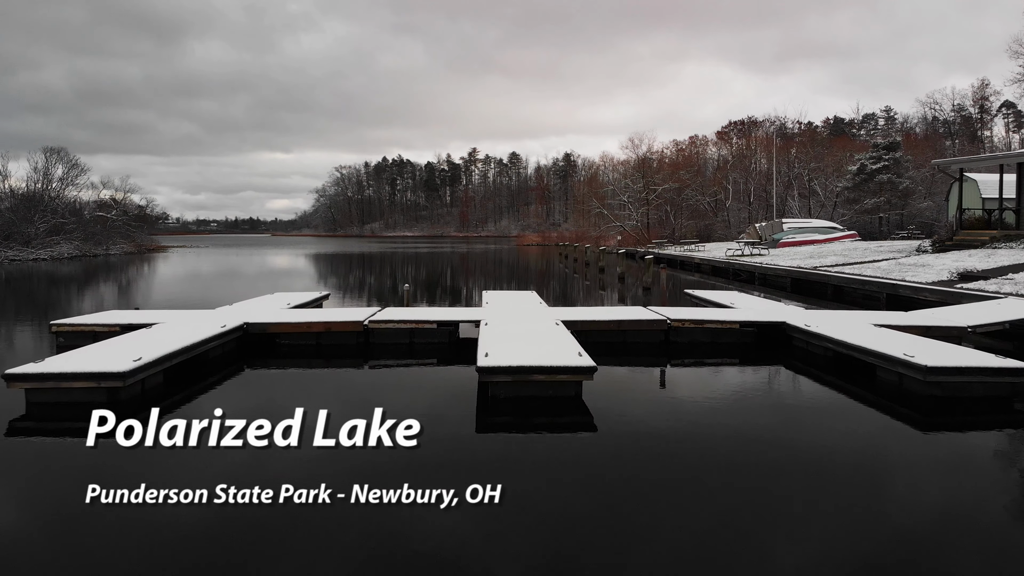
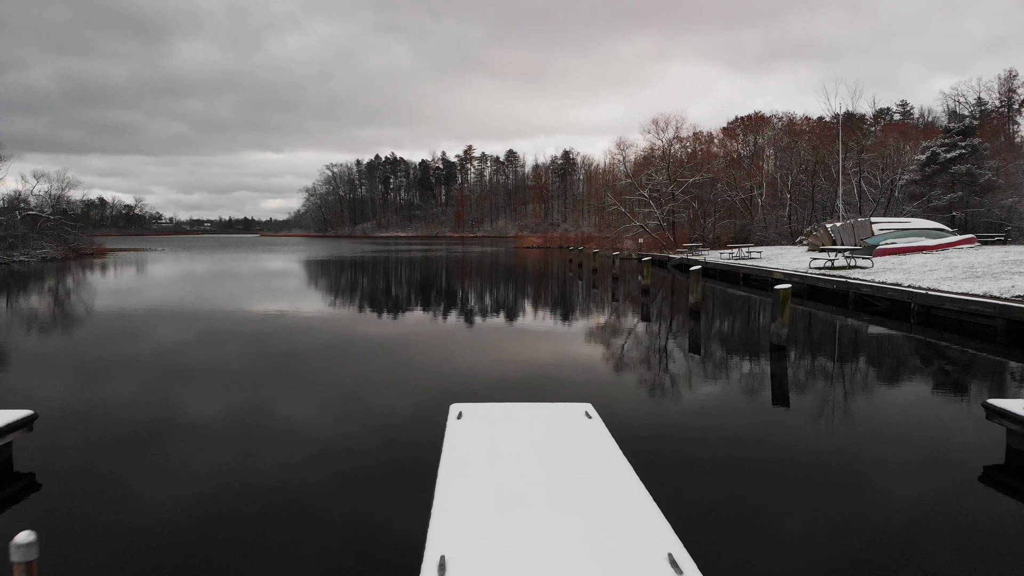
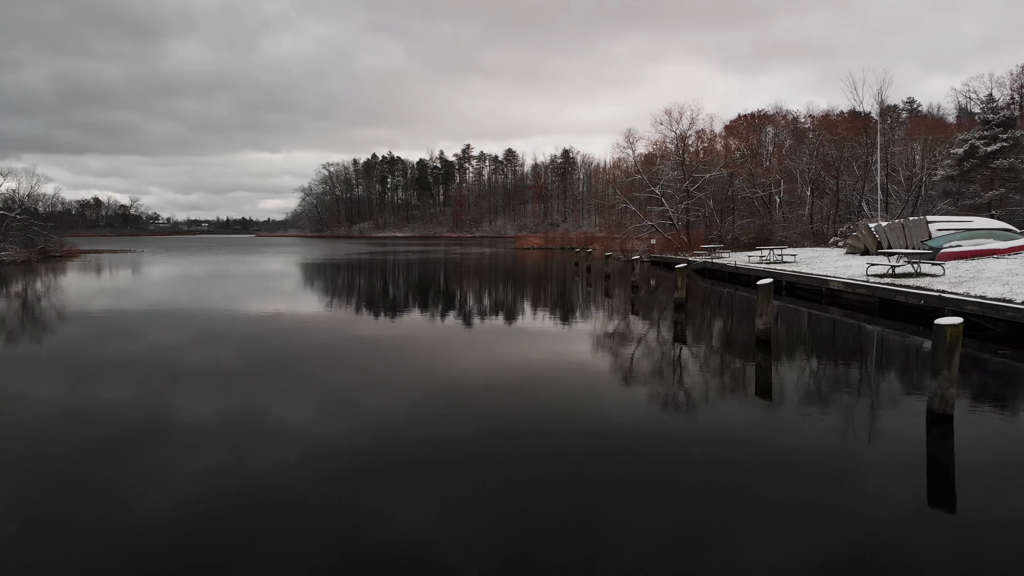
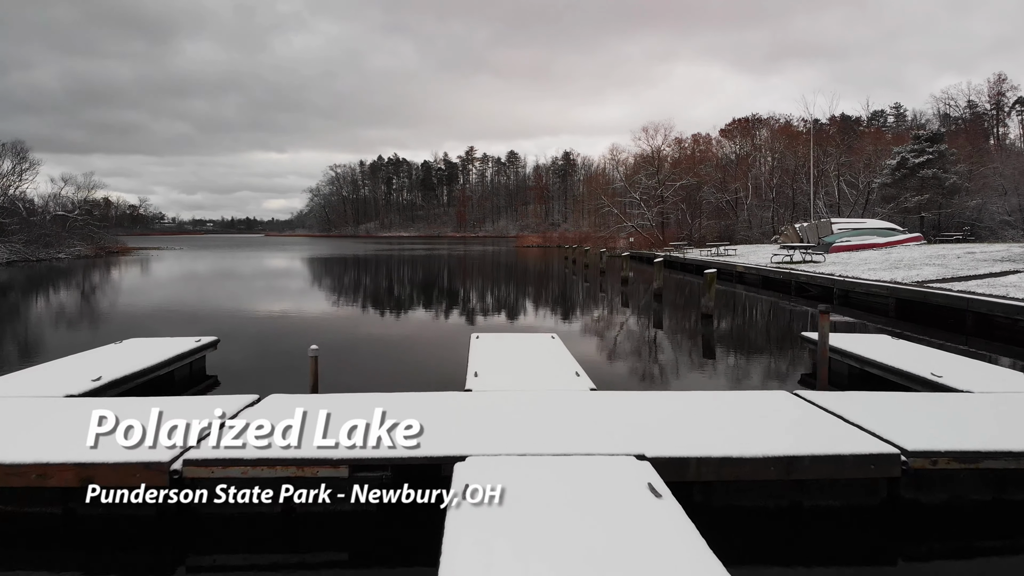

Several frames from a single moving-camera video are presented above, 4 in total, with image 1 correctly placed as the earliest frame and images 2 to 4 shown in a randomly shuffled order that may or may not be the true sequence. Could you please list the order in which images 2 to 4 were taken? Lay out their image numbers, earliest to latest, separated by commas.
4, 2, 3
